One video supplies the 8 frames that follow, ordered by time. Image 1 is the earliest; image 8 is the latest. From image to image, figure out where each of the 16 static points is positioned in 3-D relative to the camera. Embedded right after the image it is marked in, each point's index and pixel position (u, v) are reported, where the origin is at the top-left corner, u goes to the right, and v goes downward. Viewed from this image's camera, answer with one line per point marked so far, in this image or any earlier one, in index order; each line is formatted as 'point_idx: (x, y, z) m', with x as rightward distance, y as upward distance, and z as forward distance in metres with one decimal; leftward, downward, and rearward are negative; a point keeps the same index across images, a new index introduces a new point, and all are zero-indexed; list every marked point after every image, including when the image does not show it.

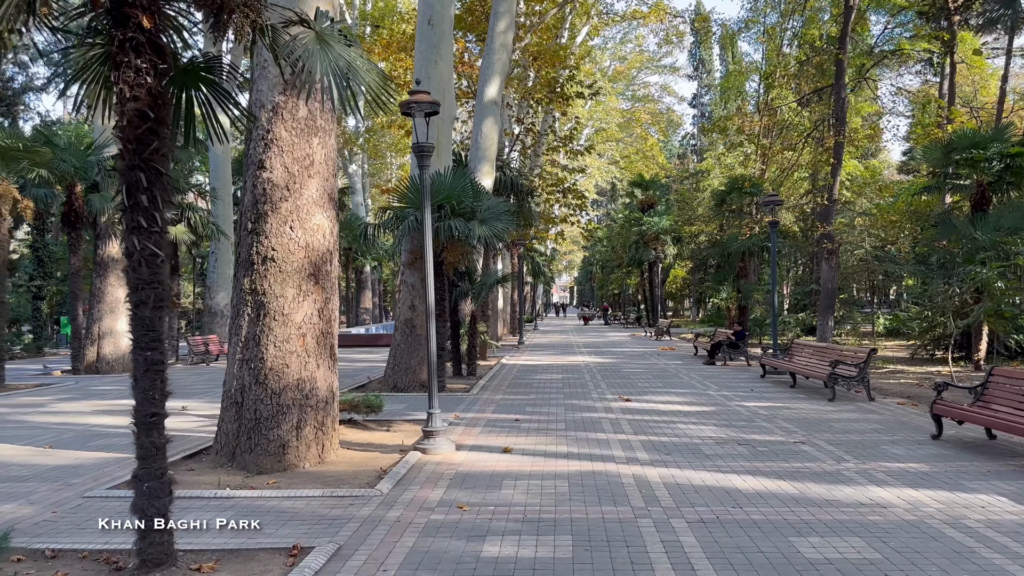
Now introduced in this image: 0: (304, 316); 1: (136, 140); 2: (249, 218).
0: (-2.0, -0.3, +7.8) m
1: (-2.2, +0.9, +4.7) m
2: (-2.6, +0.7, +7.8) m
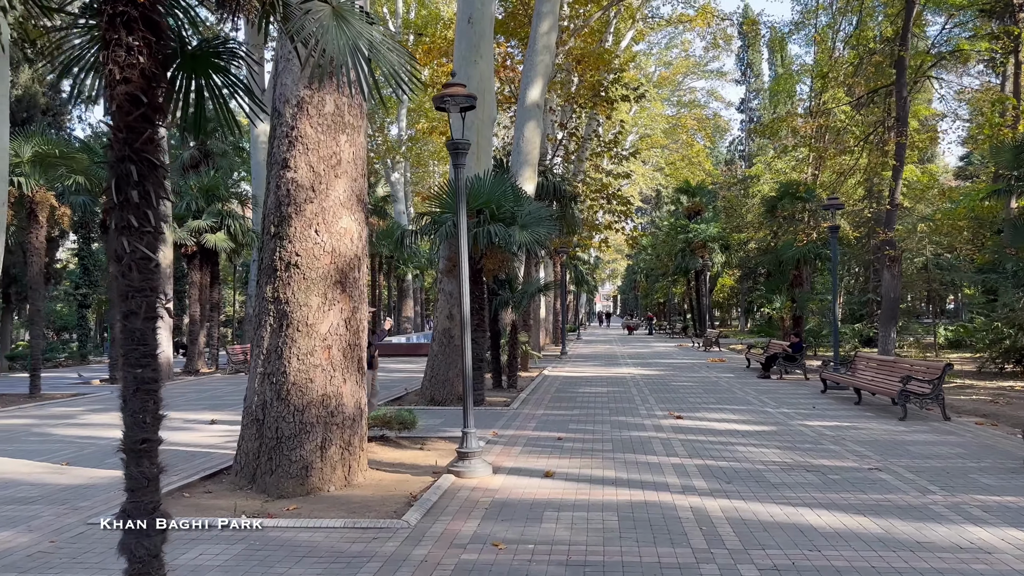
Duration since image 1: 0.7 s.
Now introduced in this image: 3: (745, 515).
0: (-1.6, -0.3, +7.2) m
1: (-2.0, +0.8, +4.1) m
2: (-2.2, +0.6, +7.3) m
3: (+1.7, -1.7, +6.0) m
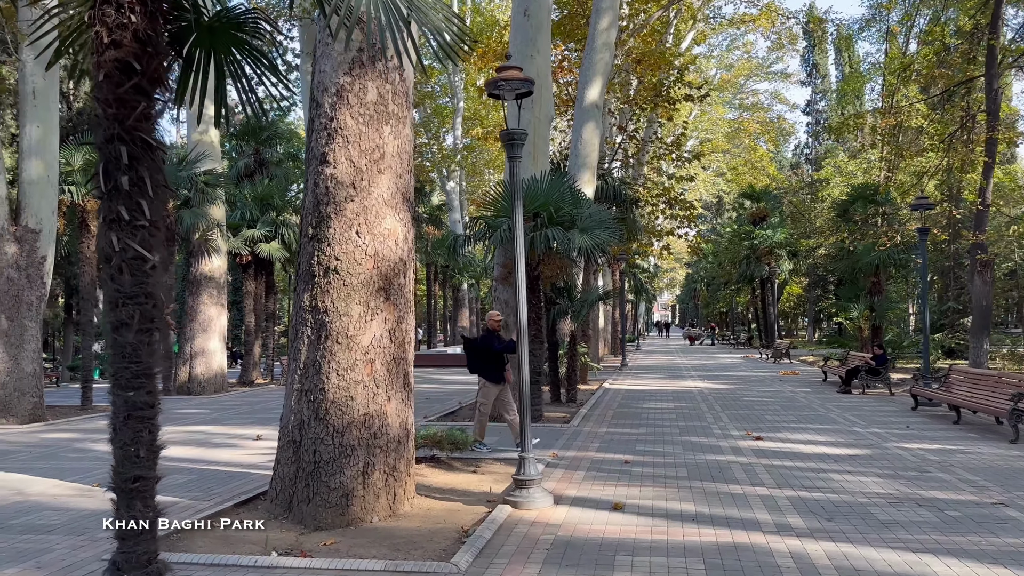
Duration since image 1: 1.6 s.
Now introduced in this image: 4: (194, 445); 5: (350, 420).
0: (-1.1, -0.4, +6.5) m
1: (-1.7, +0.8, +3.4) m
2: (-1.7, +0.5, +6.6) m
3: (+2.2, -1.7, +5.0) m
4: (-4.2, -2.1, +10.7) m
5: (-1.3, -1.1, +6.4) m
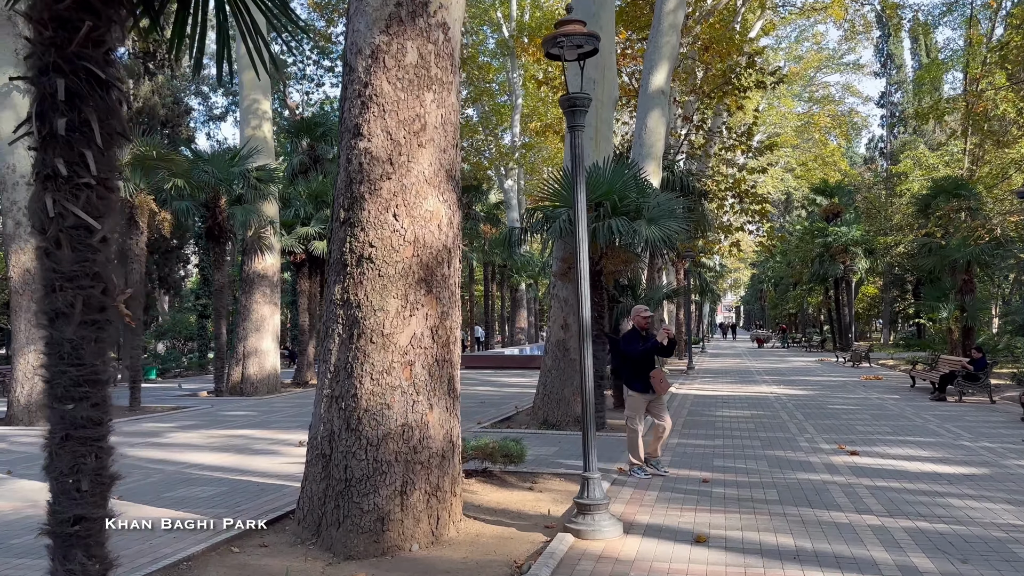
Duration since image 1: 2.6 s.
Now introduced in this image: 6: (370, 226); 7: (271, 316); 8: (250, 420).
0: (-0.7, -0.3, +5.6) m
1: (-1.5, +0.9, +2.6) m
2: (-1.2, +0.6, +5.8) m
3: (+2.5, -1.7, +3.9) m
4: (-3.5, -2.0, +10.0) m
5: (-0.9, -1.0, +5.5) m
6: (-1.0, +0.4, +5.6) m
7: (-6.0, -0.7, +19.9) m
8: (-4.7, -2.4, +14.5) m
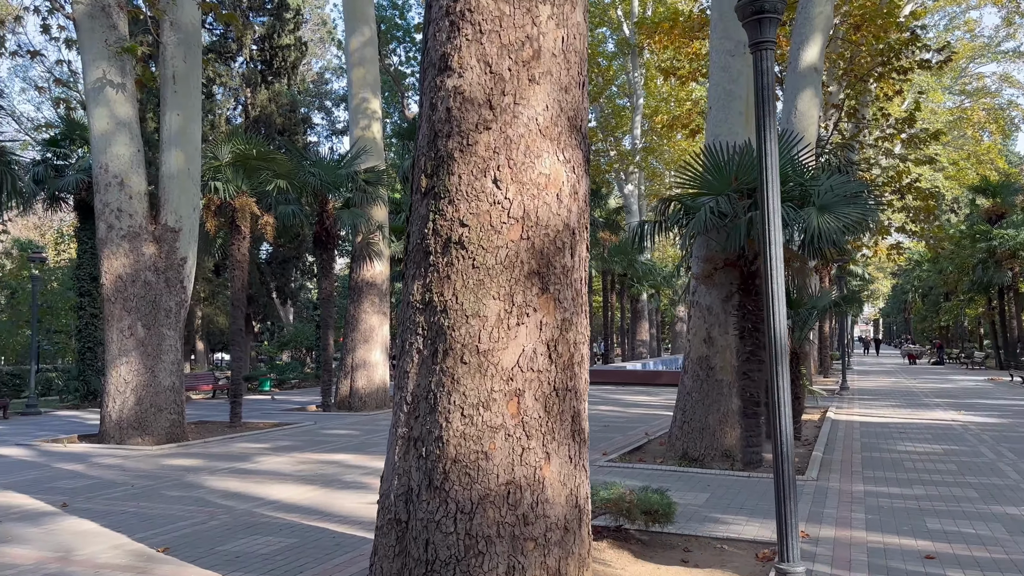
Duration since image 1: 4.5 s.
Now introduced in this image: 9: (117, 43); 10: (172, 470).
0: (0.0, -0.3, +3.9) m
1: (-1.2, +0.9, +1.0) m
2: (-0.5, +0.6, +4.1) m
3: (+2.9, -1.6, +1.7) m
4: (-2.1, -2.1, +8.6) m
5: (-0.1, -1.0, +3.8) m
6: (-0.3, +0.4, +3.9) m
7: (-3.1, -0.9, +18.8) m
8: (-2.7, -2.5, +13.2) m
9: (-5.9, +3.6, +11.9) m
10: (-4.0, -2.2, +9.5) m
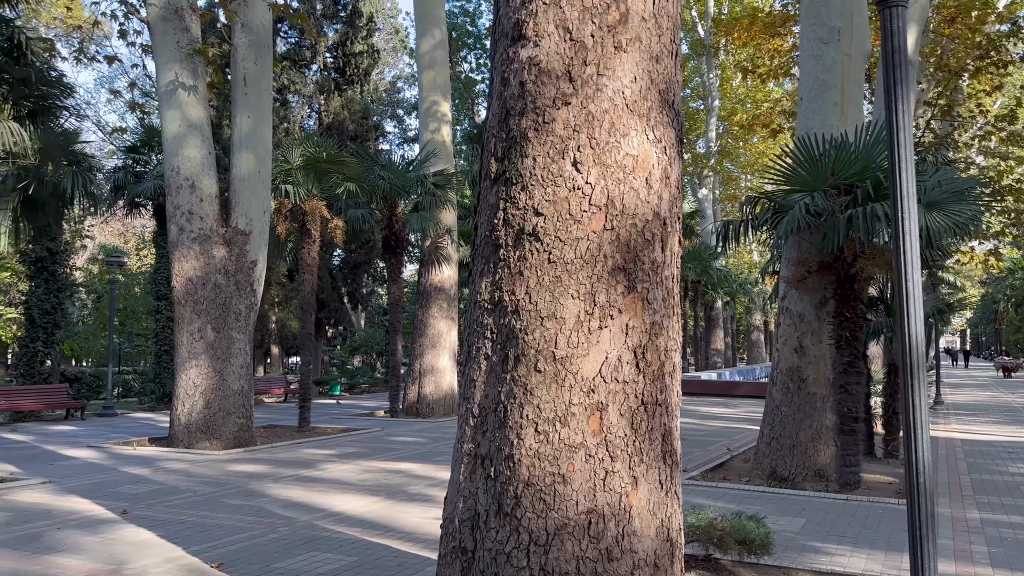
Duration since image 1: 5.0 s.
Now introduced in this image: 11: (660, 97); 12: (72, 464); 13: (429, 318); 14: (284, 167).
0: (+0.4, -0.3, +3.4) m
1: (-1.1, +1.0, +0.6) m
2: (-0.1, +0.6, +3.7) m
3: (+3.1, -1.6, +1.0) m
4: (-1.3, -2.1, +8.2) m
5: (+0.2, -1.0, +3.3) m
6: (+0.1, +0.5, +3.5) m
7: (-1.5, -1.0, +18.5) m
8: (-1.5, -2.6, +12.9) m
9: (-4.8, +3.6, +11.9) m
10: (-3.2, -2.2, +9.3) m
11: (+0.7, +0.8, +3.6) m
12: (-5.4, -2.2, +9.9) m
13: (-1.9, -0.7, +18.4) m
14: (-4.3, +2.3, +15.1) m
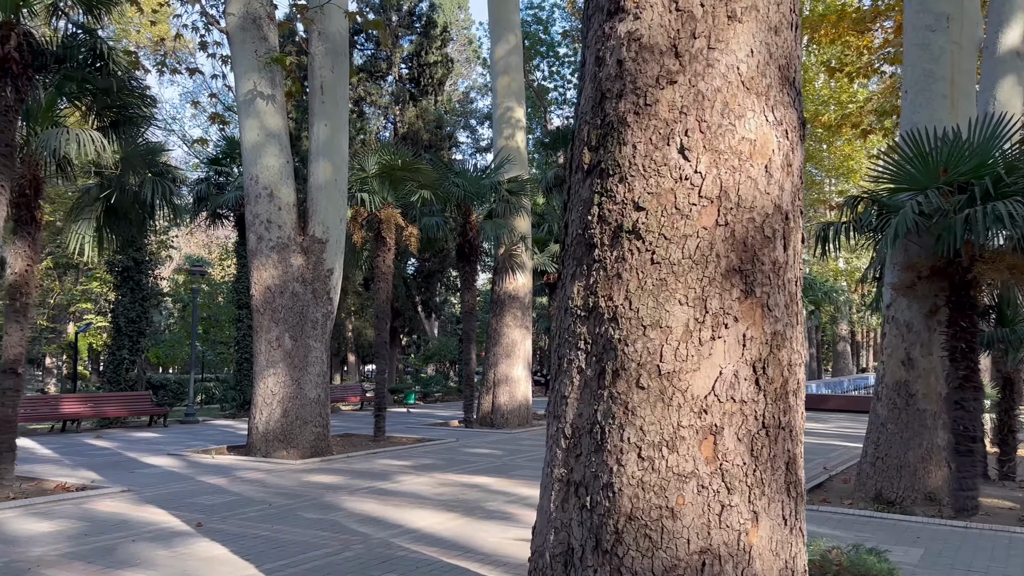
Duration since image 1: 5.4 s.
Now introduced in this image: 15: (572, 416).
0: (+0.7, -0.3, +2.9) m
1: (-0.9, +1.0, +0.3) m
2: (+0.3, +0.6, +3.3) m
3: (+3.2, -1.6, +0.3) m
4: (-0.5, -2.2, +7.9) m
5: (+0.6, -1.0, +2.8) m
6: (+0.5, +0.4, +3.0) m
7: (+0.3, -1.2, +18.1) m
8: (-0.3, -2.7, +12.5) m
9: (-3.6, +3.5, +11.9) m
10: (-2.3, -2.3, +9.2) m
11: (+1.0, +0.8, +3.2) m
12: (-4.5, -2.3, +9.9) m
13: (-0.2, -0.9, +18.1) m
14: (-2.9, +2.1, +15.0) m
15: (+0.2, -0.5, +3.1) m
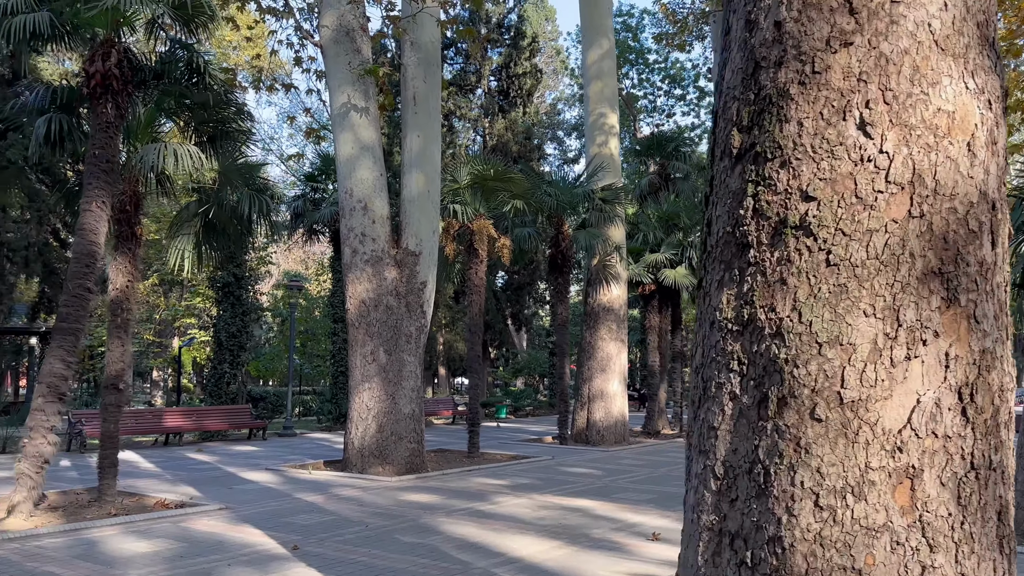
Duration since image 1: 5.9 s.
0: (+1.2, -0.4, +2.3) m
1: (-0.8, +1.0, 0.0) m
2: (+0.8, +0.6, +2.7) m
3: (+3.4, -1.5, -0.6) m
4: (+0.5, -2.3, +7.4) m
5: (+1.0, -1.0, +2.3) m
6: (+0.9, +0.4, +2.5) m
7: (+2.4, -1.5, +17.5) m
8: (+1.2, -2.9, +12.0) m
9: (-2.2, +3.3, +11.8) m
10: (-1.1, -2.4, +8.8) m
11: (+1.5, +0.8, +2.6) m
12: (-3.2, -2.5, +9.9) m
13: (+1.9, -1.1, +17.5) m
14: (-1.1, +1.9, +14.8) m
15: (+0.7, -0.5, +2.6) m
